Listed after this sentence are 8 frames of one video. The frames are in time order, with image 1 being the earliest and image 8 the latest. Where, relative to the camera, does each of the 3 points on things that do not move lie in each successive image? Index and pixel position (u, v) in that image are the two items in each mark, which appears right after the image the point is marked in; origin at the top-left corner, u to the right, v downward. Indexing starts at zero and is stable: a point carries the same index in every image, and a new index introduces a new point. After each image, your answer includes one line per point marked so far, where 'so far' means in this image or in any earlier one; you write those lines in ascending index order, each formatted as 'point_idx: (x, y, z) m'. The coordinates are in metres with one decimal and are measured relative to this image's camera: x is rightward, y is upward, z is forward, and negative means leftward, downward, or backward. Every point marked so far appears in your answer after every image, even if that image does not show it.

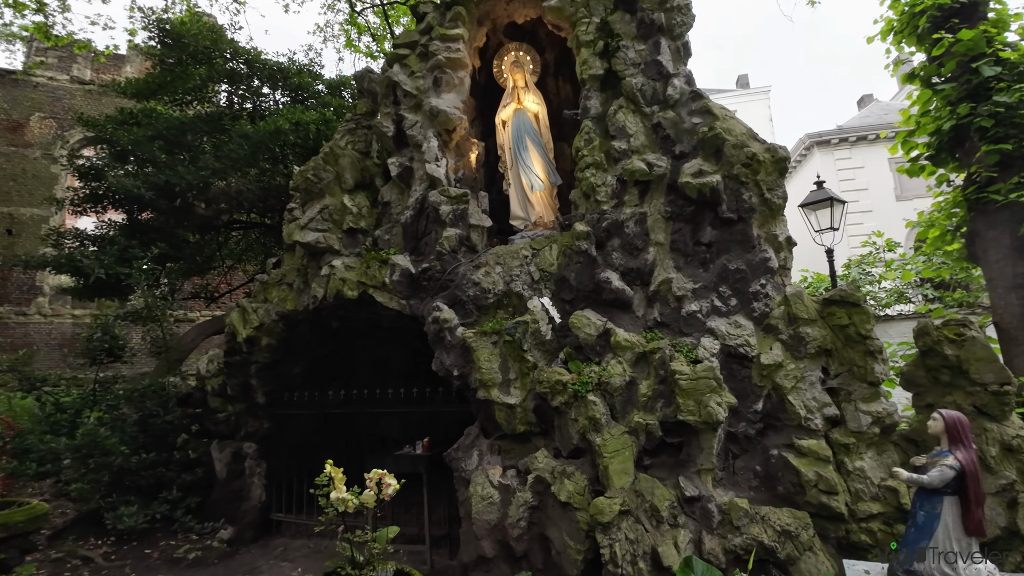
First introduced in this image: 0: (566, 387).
0: (+0.6, -1.2, +5.8) m
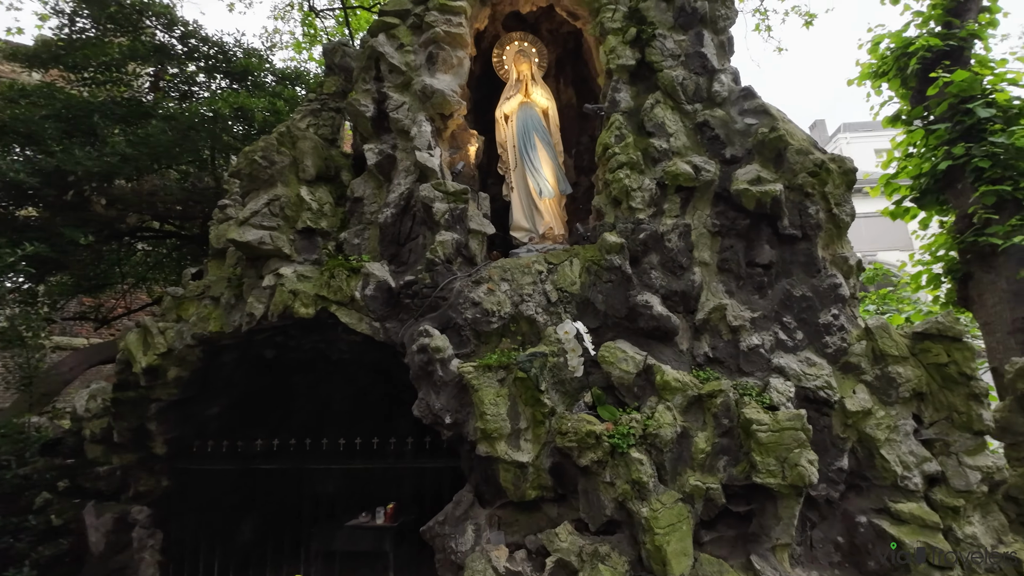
0: (+0.8, -1.4, +4.5) m
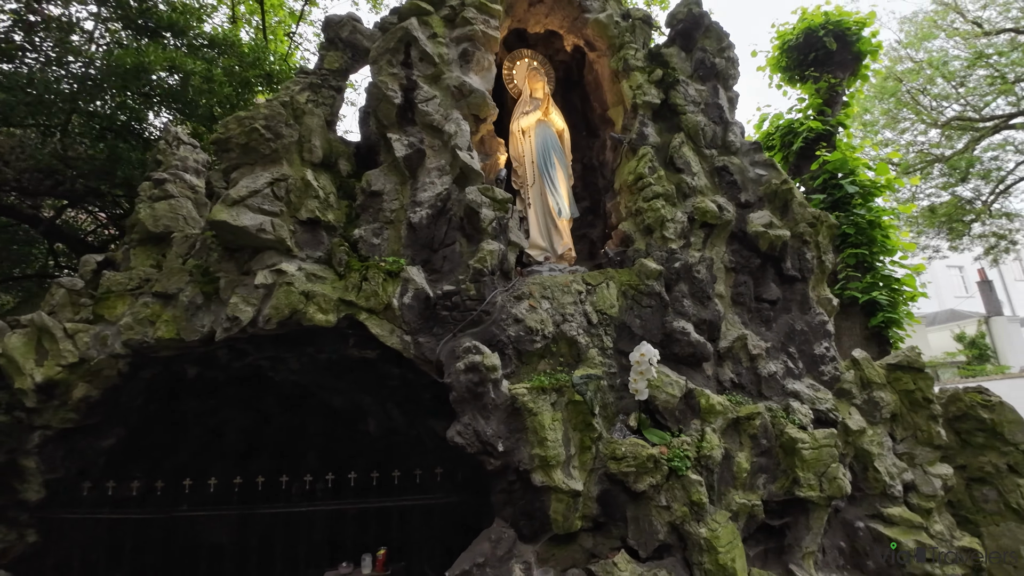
0: (+1.3, -1.6, +4.5) m
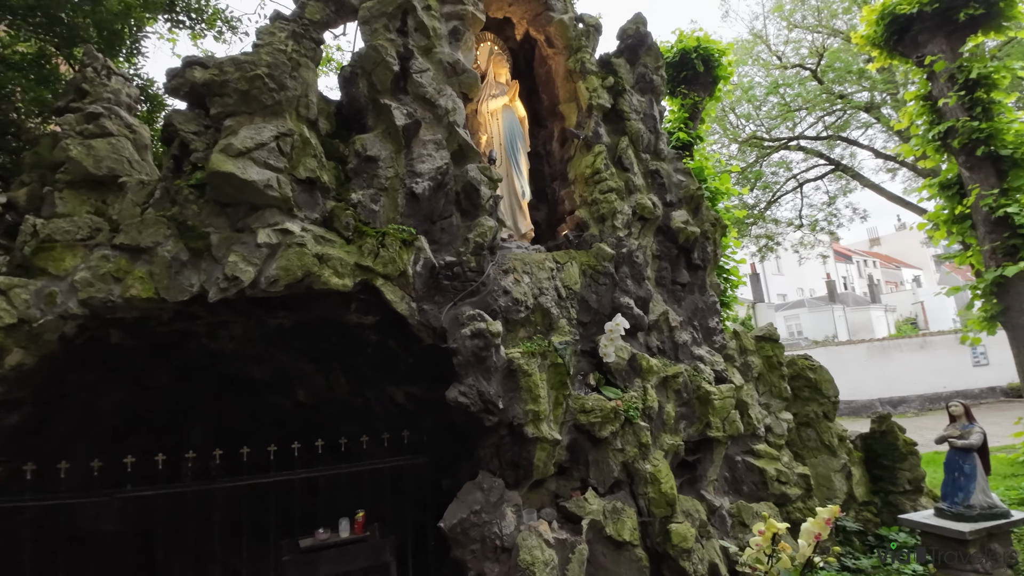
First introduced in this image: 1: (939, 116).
0: (+1.2, -1.4, +5.4) m
1: (+8.1, +3.4, +9.4) m
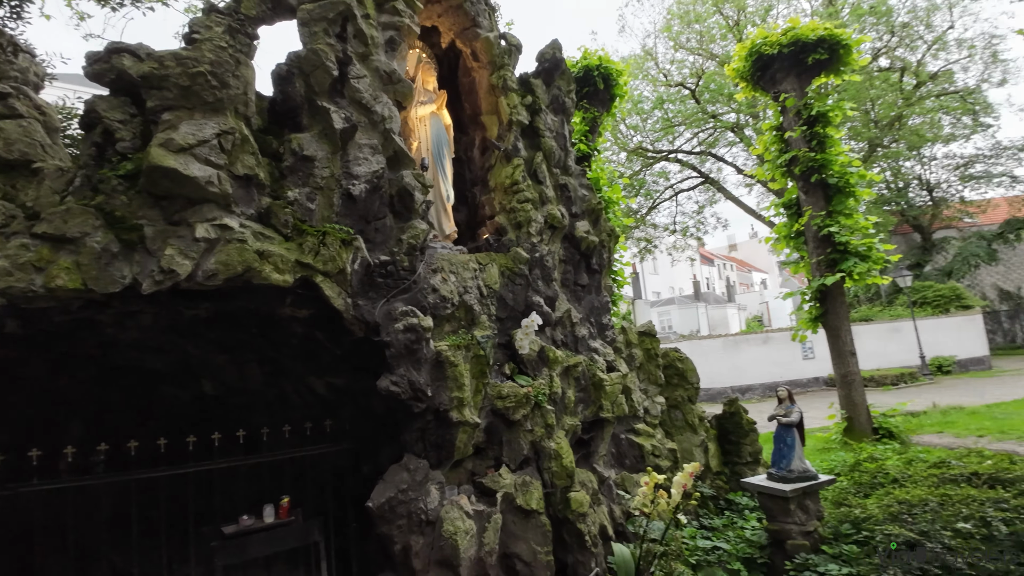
0: (+0.2, -1.4, +6.1) m
1: (+6.3, +3.3, +11.4) m
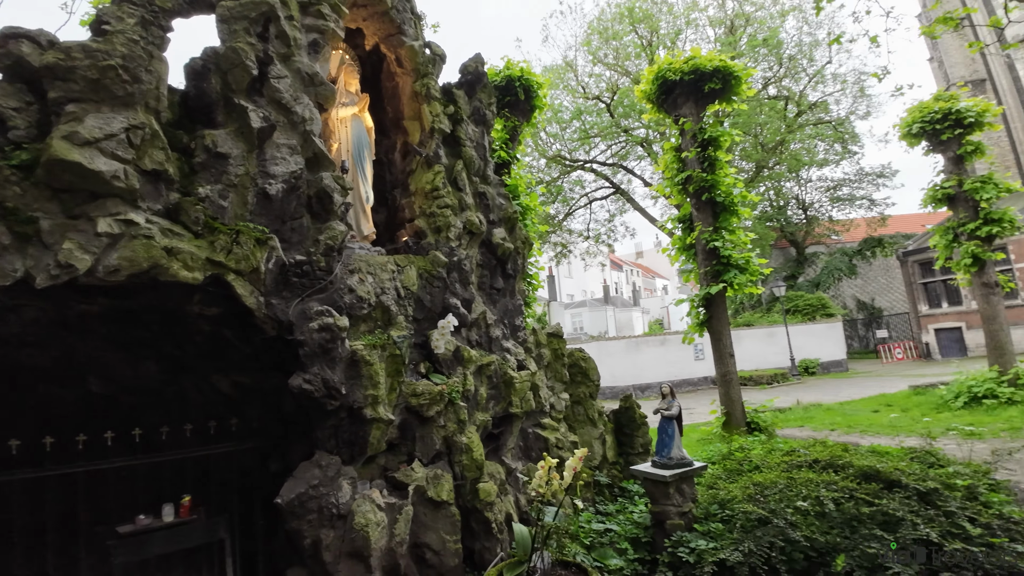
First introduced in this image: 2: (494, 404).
0: (-0.9, -1.4, +6.5) m
1: (+4.4, +3.2, +12.7) m
2: (-0.3, -1.7, +7.5) m
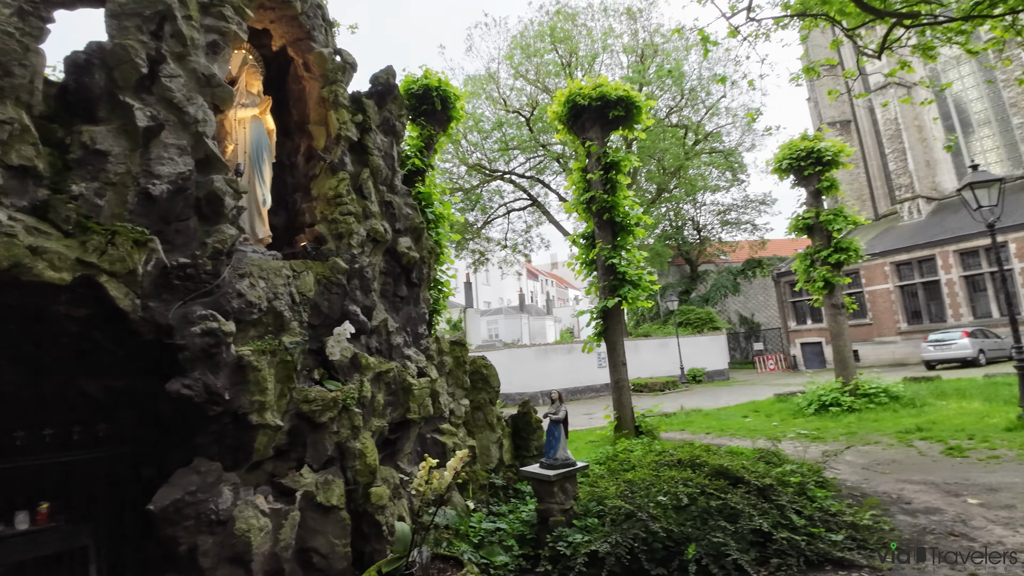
0: (-2.3, -1.5, +6.5) m
1: (+2.0, +2.8, +13.6) m
2: (-1.8, -1.9, +7.7) m
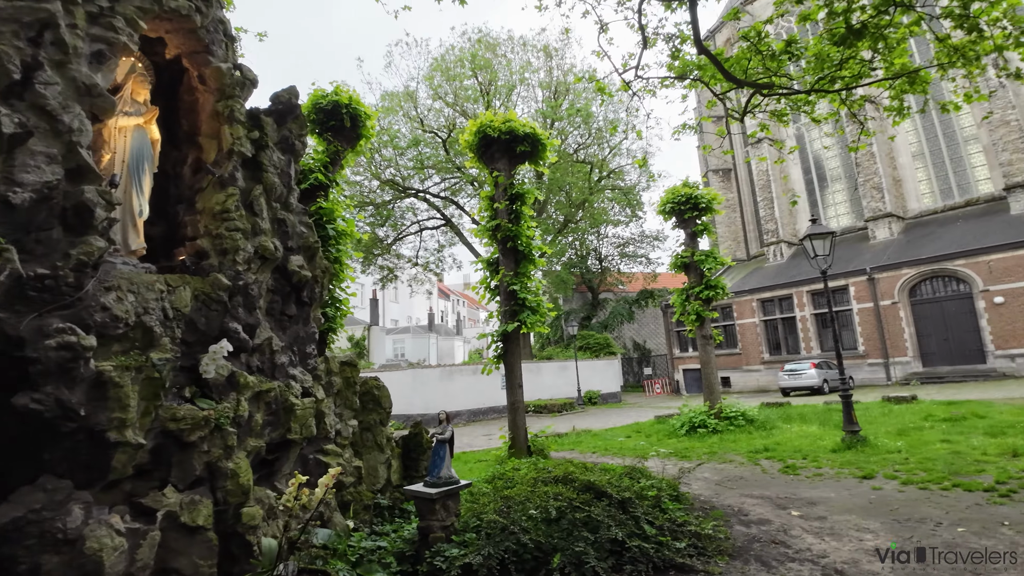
0: (-3.9, -1.7, +6.4) m
1: (-0.7, +2.1, +14.3) m
2: (-3.6, -2.1, +7.5) m
